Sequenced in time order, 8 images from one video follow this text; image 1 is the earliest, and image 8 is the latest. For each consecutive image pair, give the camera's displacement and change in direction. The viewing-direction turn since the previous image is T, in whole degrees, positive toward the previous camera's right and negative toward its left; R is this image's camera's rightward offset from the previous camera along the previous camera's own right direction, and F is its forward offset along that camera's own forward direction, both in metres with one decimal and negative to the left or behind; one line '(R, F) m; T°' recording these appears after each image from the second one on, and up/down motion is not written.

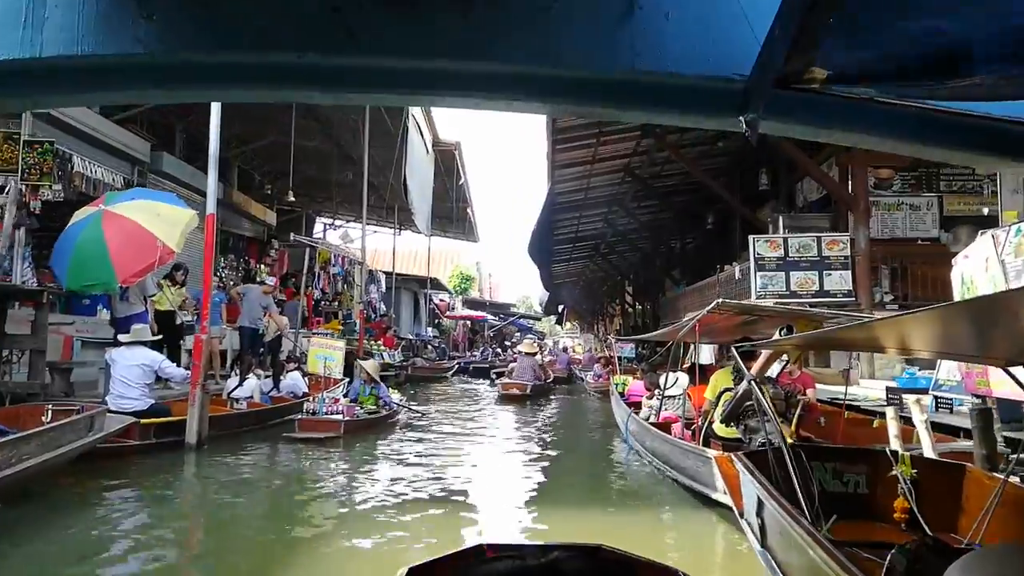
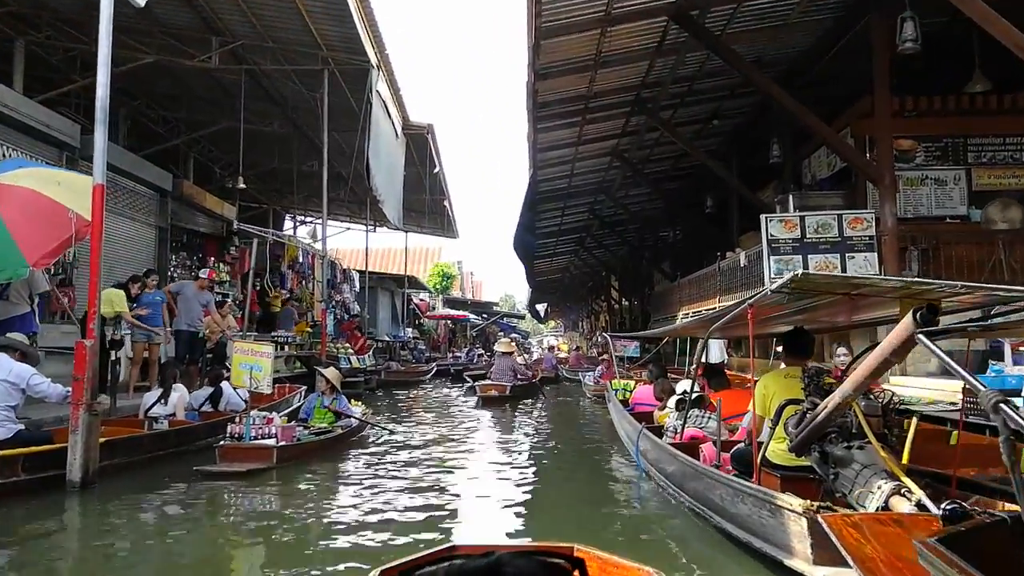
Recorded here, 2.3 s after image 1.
(0.0, +1.3) m; +1°
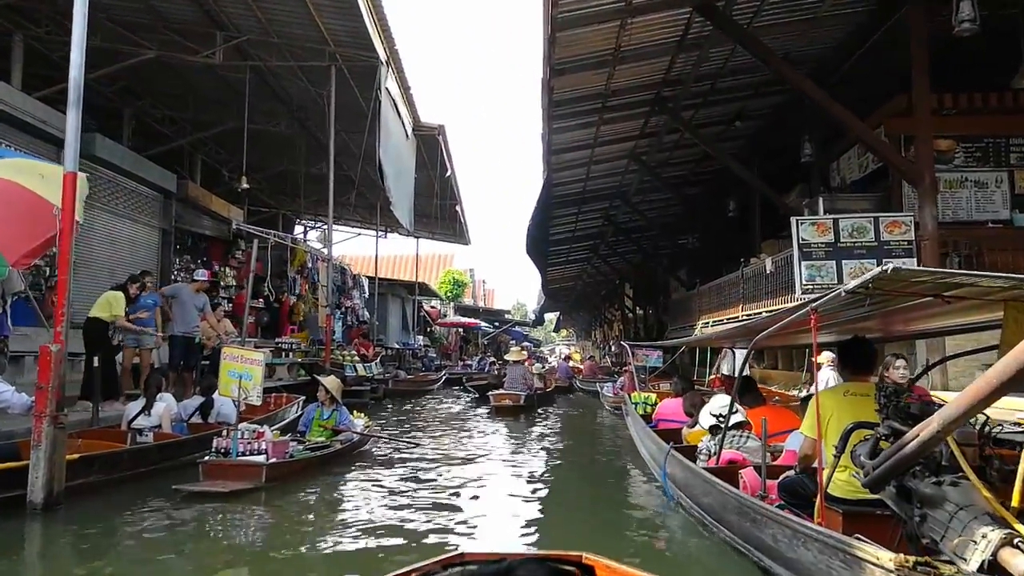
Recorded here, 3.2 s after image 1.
(0.0, +0.5) m; -1°
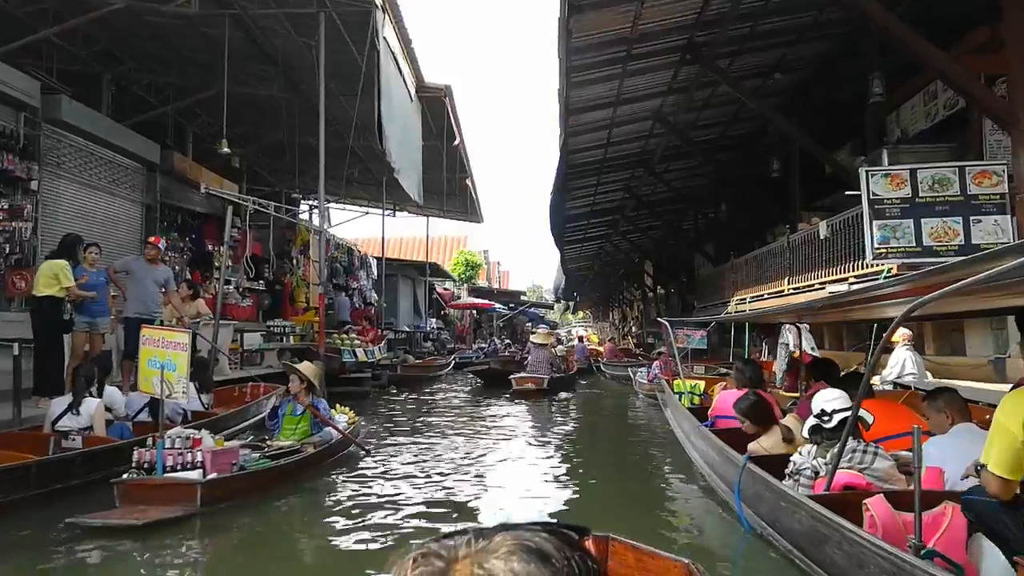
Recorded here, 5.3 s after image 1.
(0.0, +1.2) m; -1°
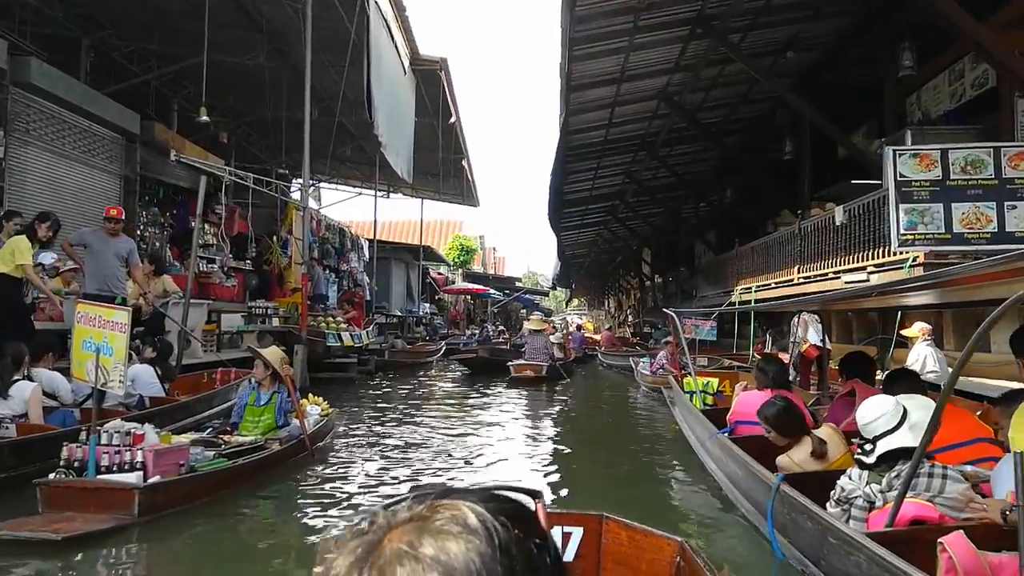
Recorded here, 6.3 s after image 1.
(0.0, +0.5) m; 0°
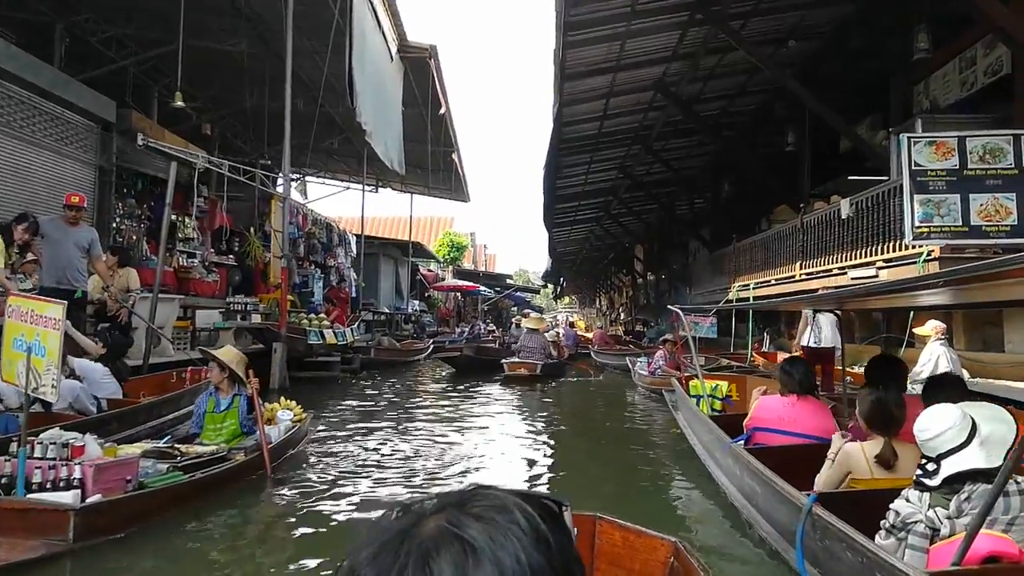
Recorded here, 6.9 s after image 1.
(0.0, +0.4) m; +1°
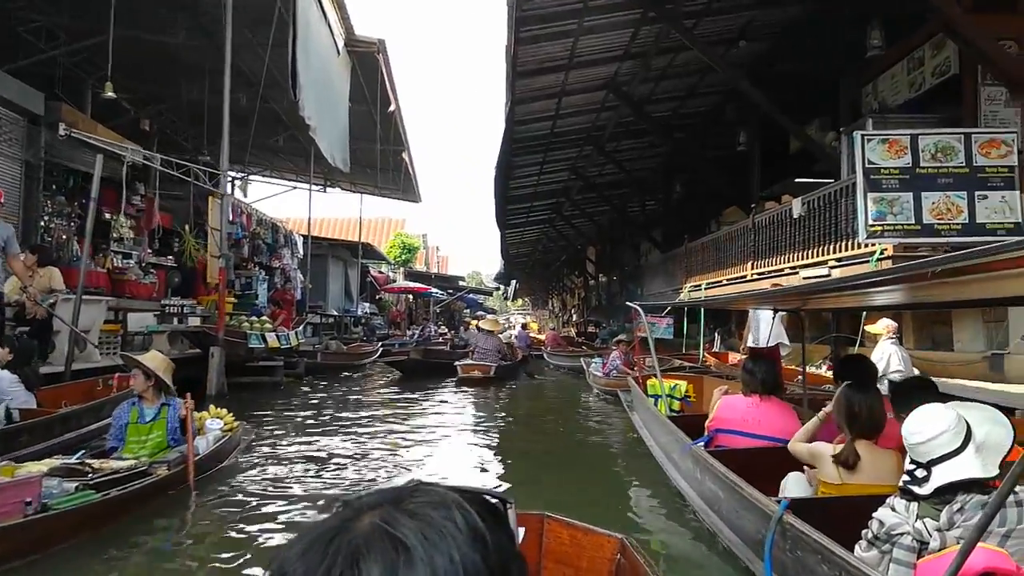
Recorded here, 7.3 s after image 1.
(0.0, +0.2) m; +4°
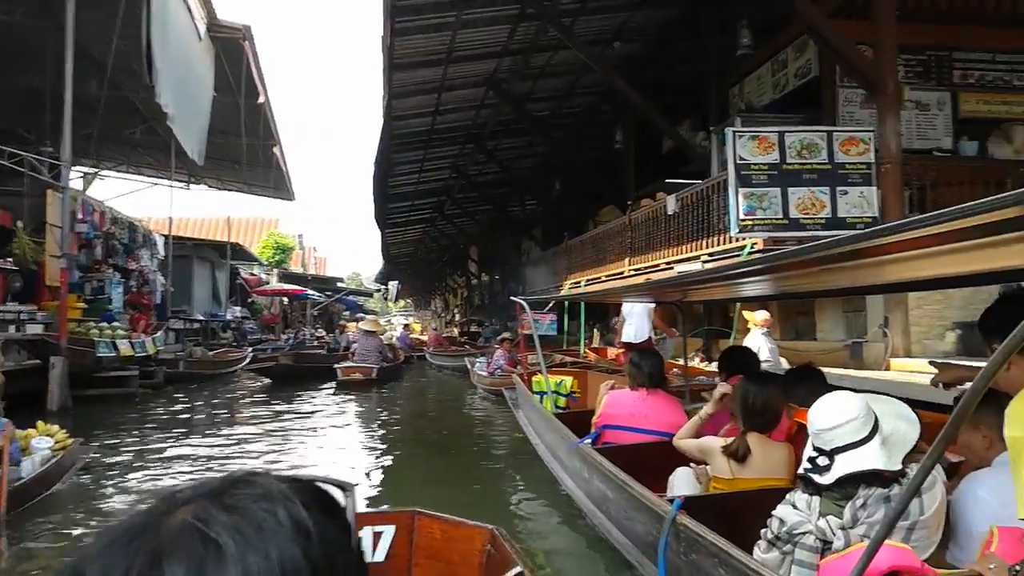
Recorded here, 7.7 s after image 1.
(0.0, +0.2) m; +9°
